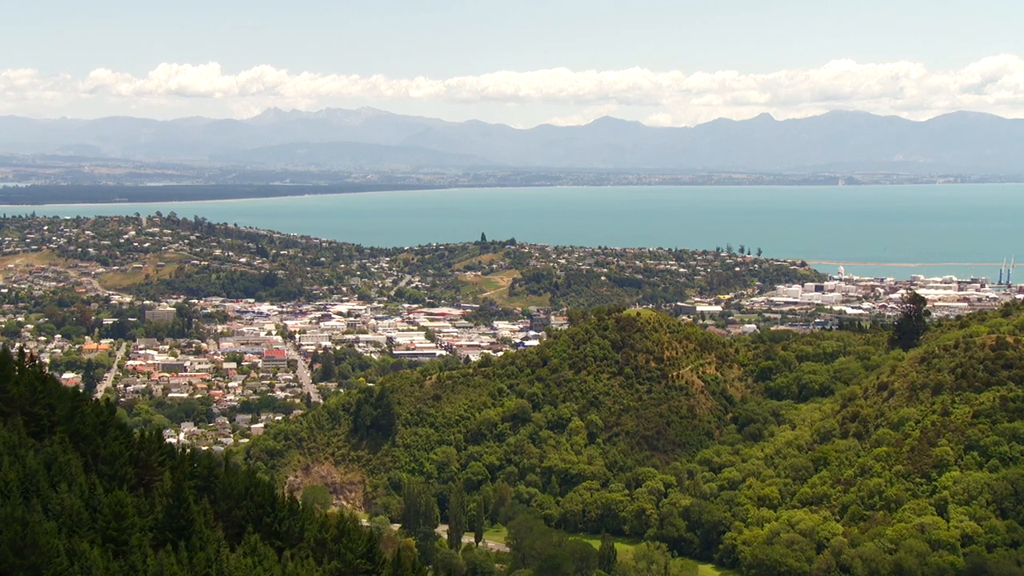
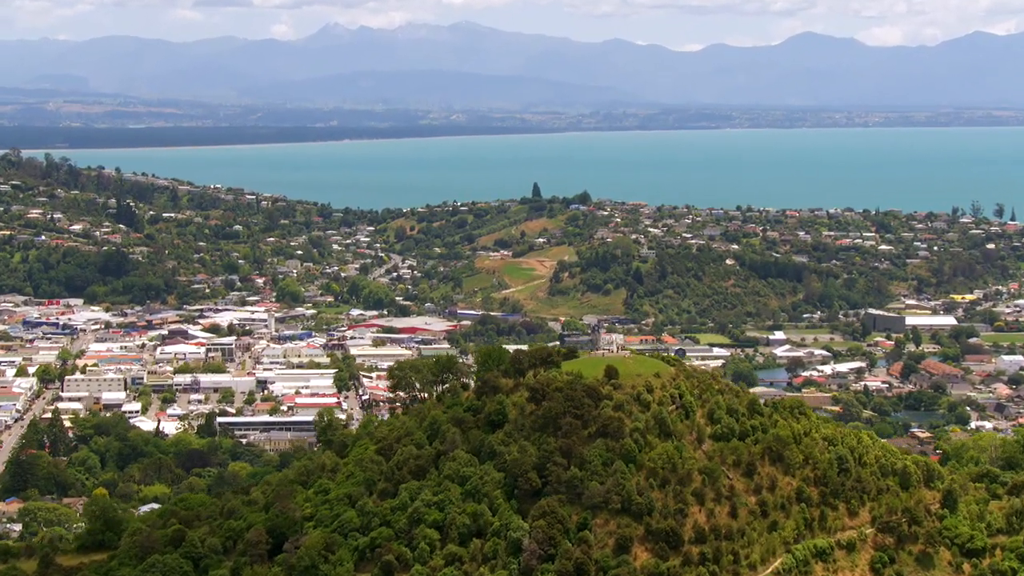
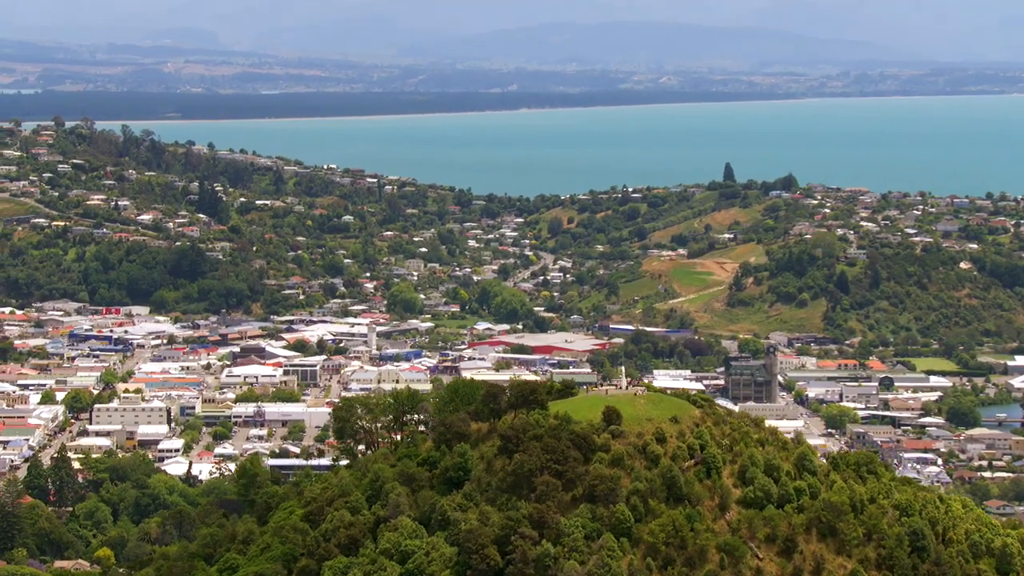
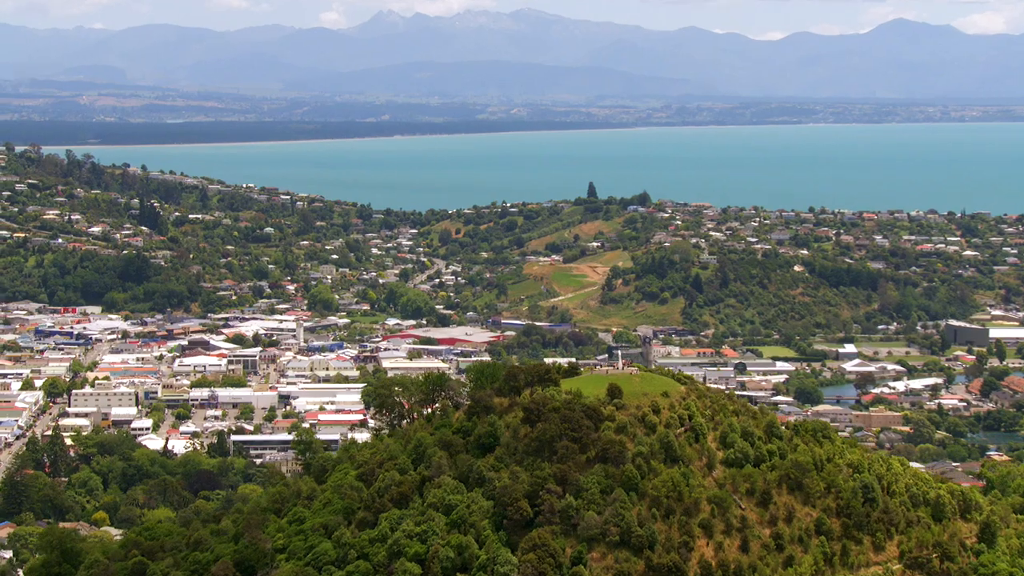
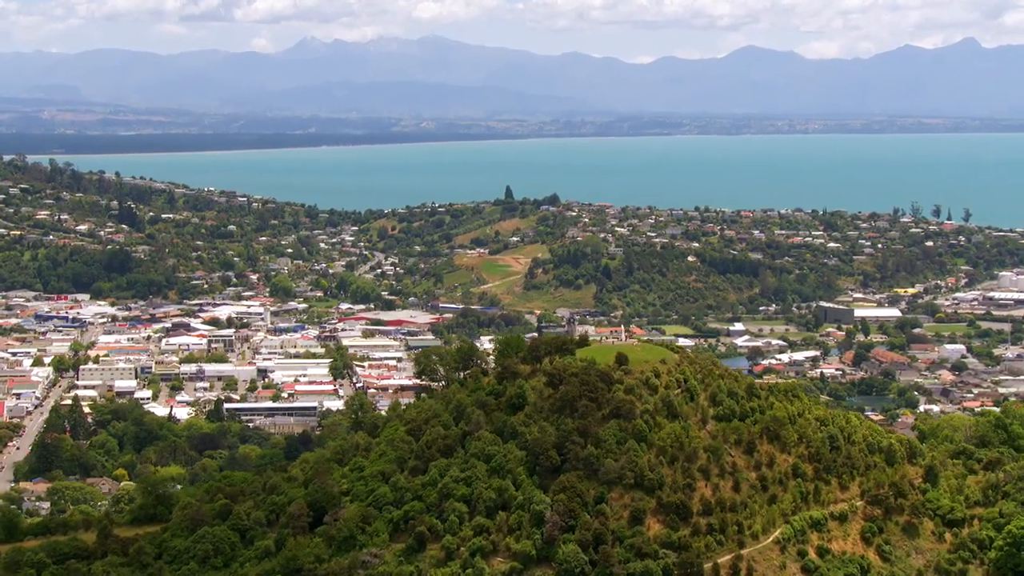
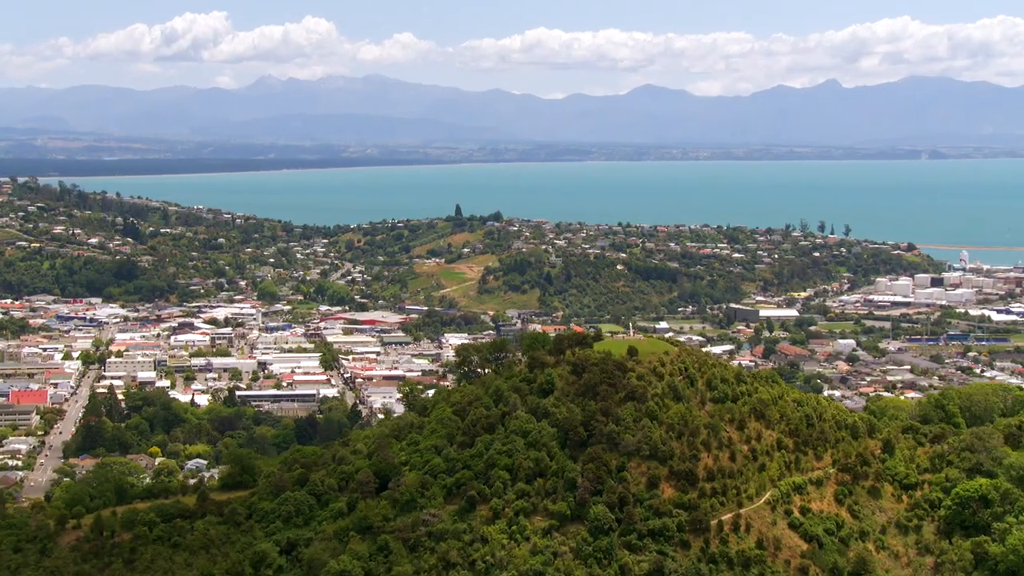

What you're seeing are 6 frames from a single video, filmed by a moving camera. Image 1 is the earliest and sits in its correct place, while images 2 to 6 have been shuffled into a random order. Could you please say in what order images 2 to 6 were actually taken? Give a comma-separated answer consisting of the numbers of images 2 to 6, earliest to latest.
6, 5, 2, 4, 3
